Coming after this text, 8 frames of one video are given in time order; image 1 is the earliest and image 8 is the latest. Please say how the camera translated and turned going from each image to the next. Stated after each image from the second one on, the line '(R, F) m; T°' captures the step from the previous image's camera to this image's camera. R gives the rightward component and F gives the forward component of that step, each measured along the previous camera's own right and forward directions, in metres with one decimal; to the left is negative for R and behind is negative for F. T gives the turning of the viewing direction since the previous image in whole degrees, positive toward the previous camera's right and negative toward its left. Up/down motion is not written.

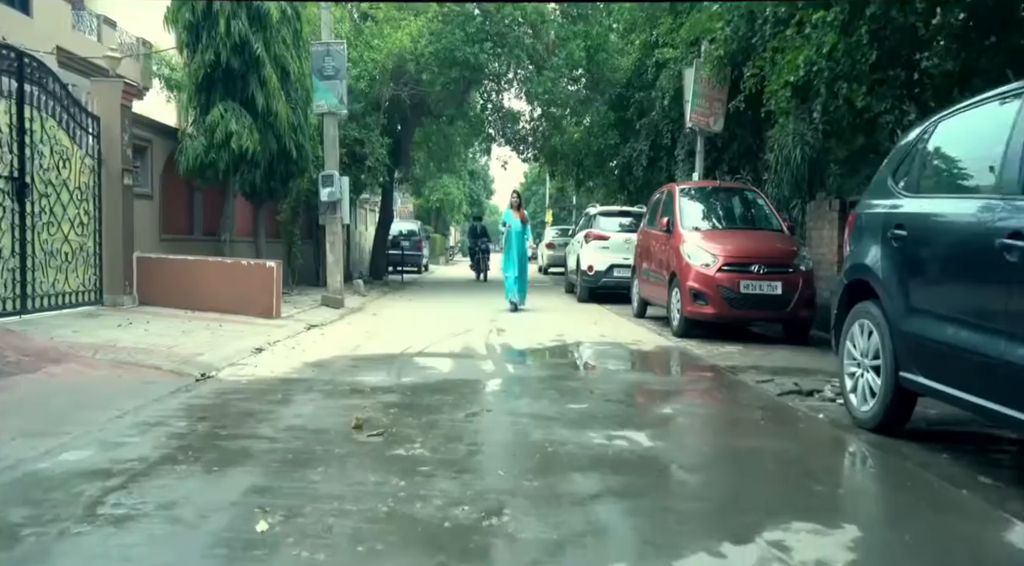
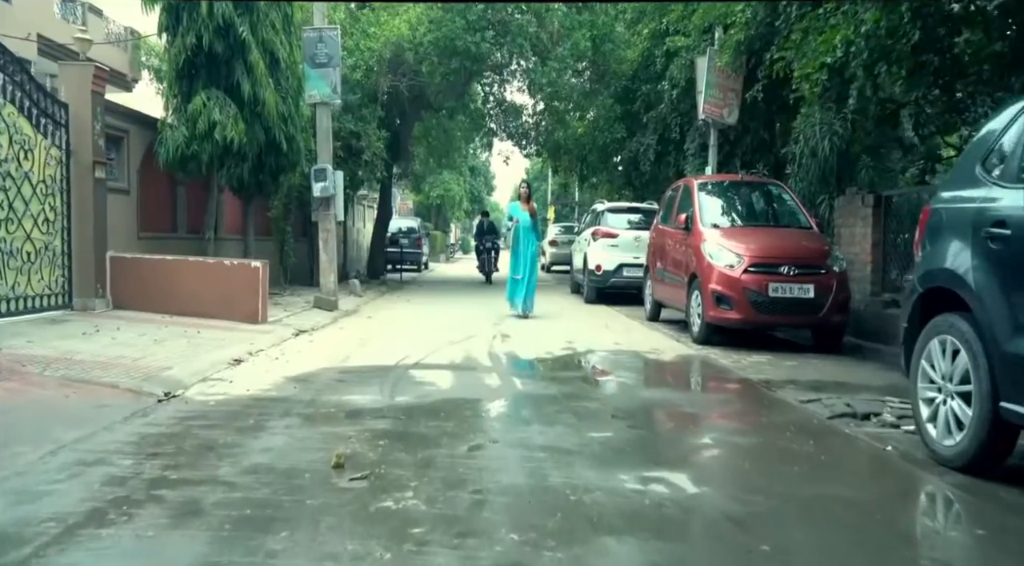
(-0.1, +0.9) m; 0°
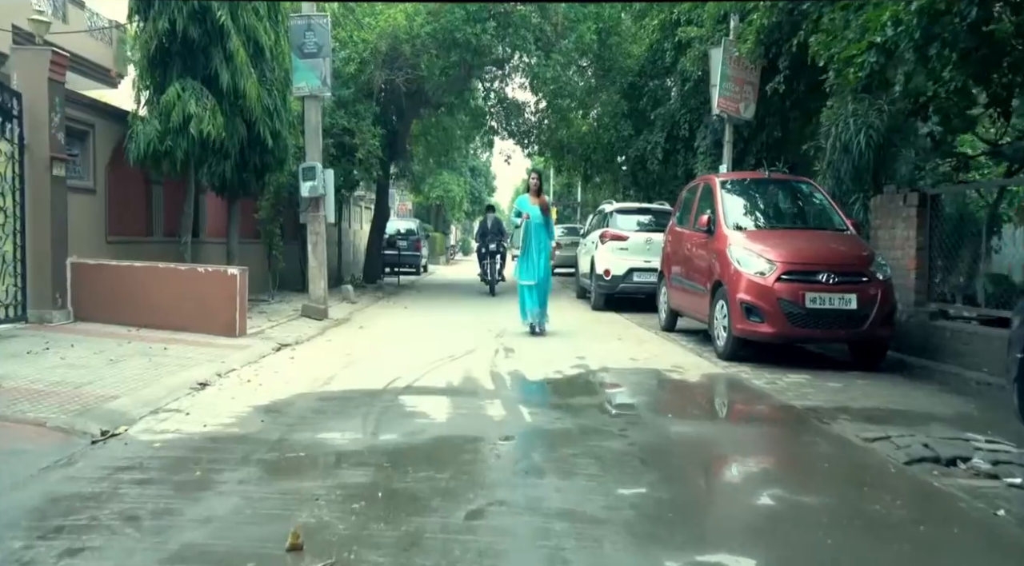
(0.0, +1.0) m; 0°
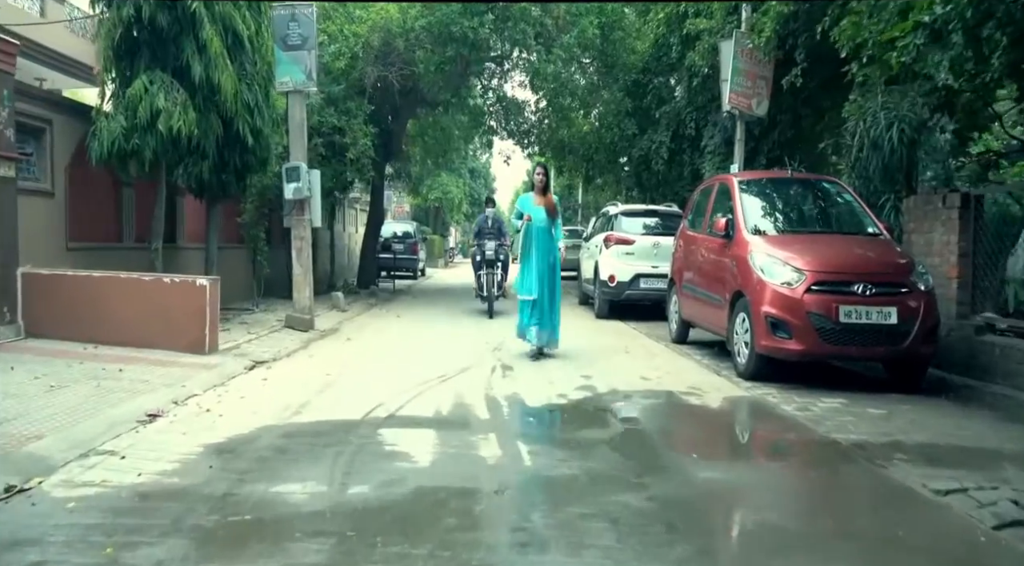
(0.0, +0.9) m; 0°
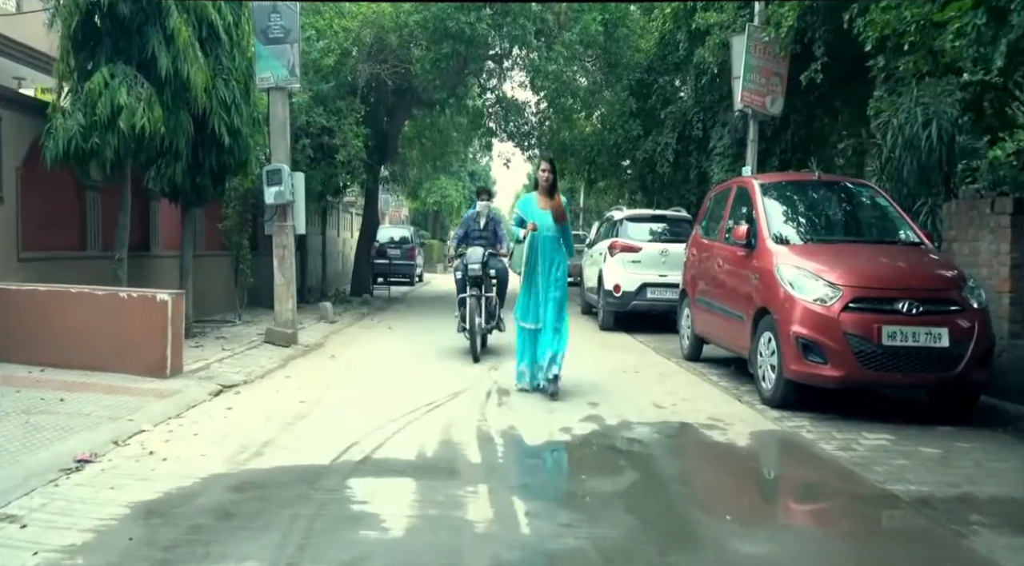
(0.0, +0.9) m; 0°
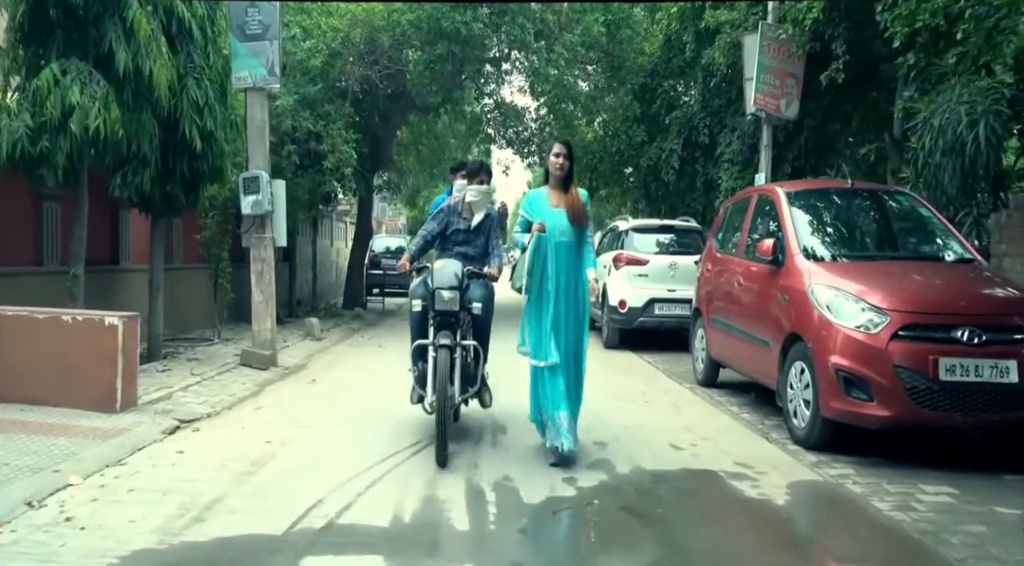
(0.0, +0.9) m; 0°
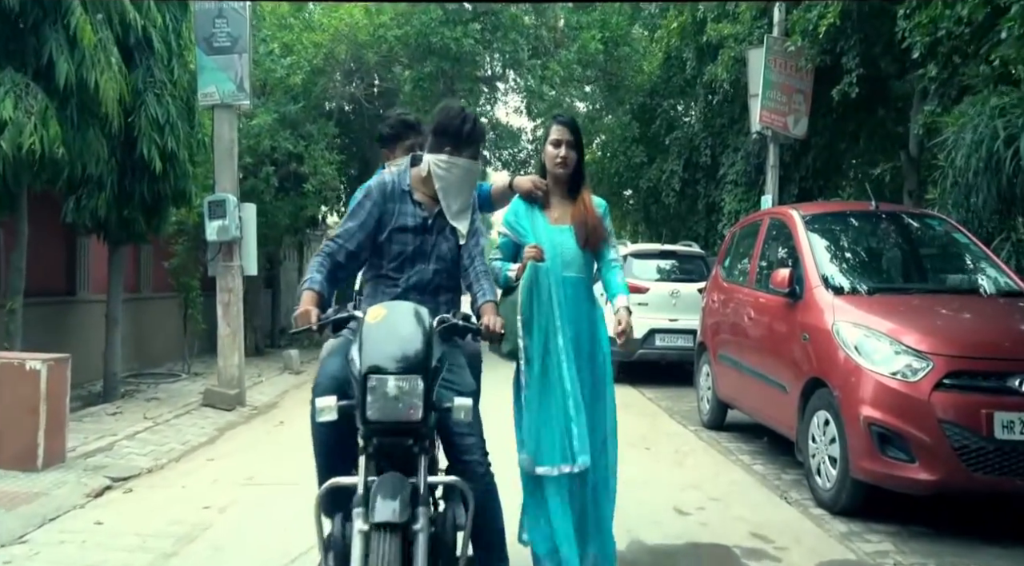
(+0.1, +0.8) m; 0°
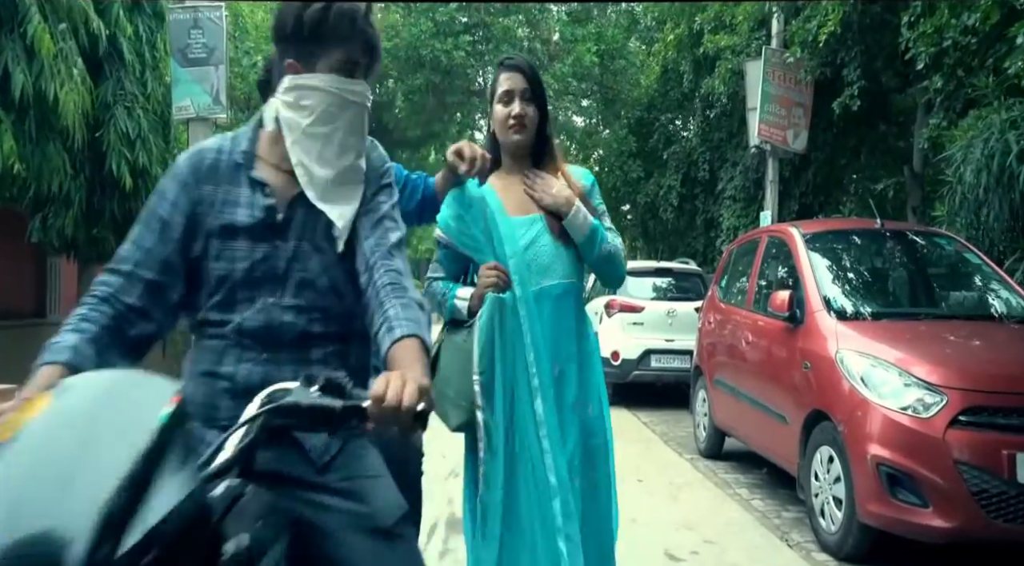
(+0.1, +0.4) m; 0°
